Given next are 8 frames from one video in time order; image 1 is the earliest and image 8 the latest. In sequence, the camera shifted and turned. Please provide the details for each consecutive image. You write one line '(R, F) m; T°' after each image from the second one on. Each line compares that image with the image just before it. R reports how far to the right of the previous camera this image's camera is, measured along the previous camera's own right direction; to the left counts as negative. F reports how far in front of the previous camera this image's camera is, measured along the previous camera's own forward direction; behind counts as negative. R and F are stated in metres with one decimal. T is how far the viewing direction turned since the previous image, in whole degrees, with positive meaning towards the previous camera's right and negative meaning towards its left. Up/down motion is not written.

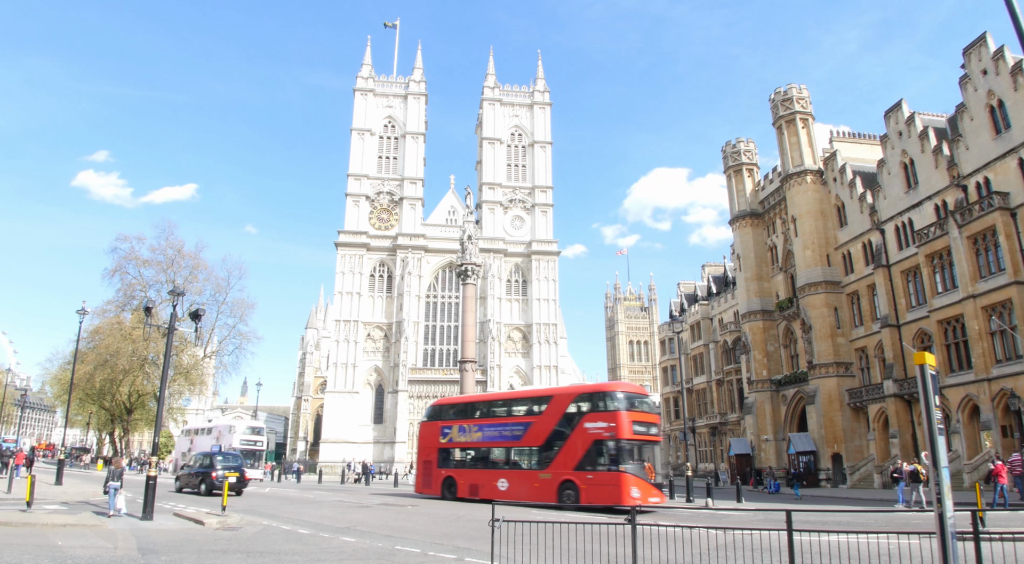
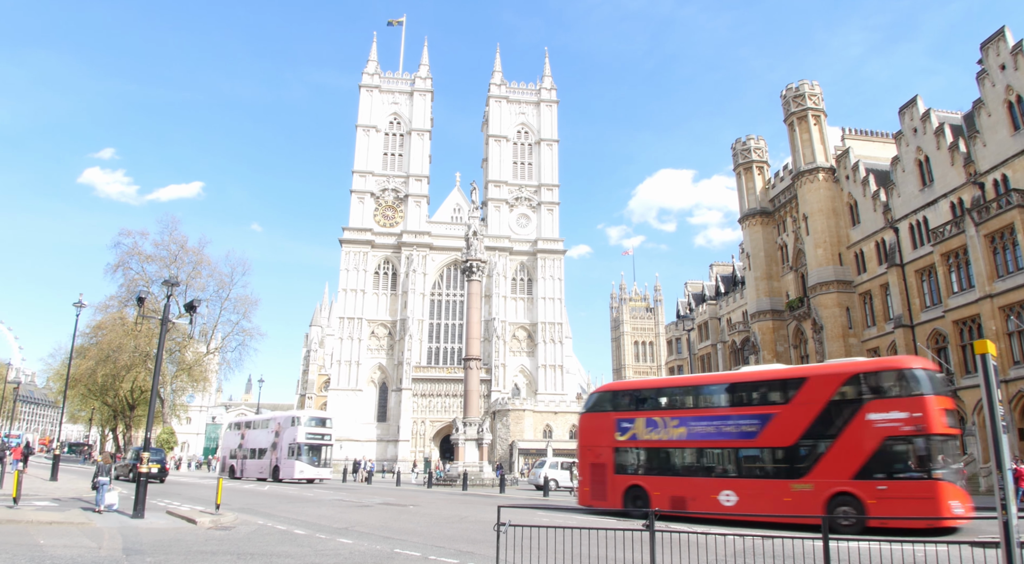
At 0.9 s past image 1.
(0.0, +0.6) m; 0°
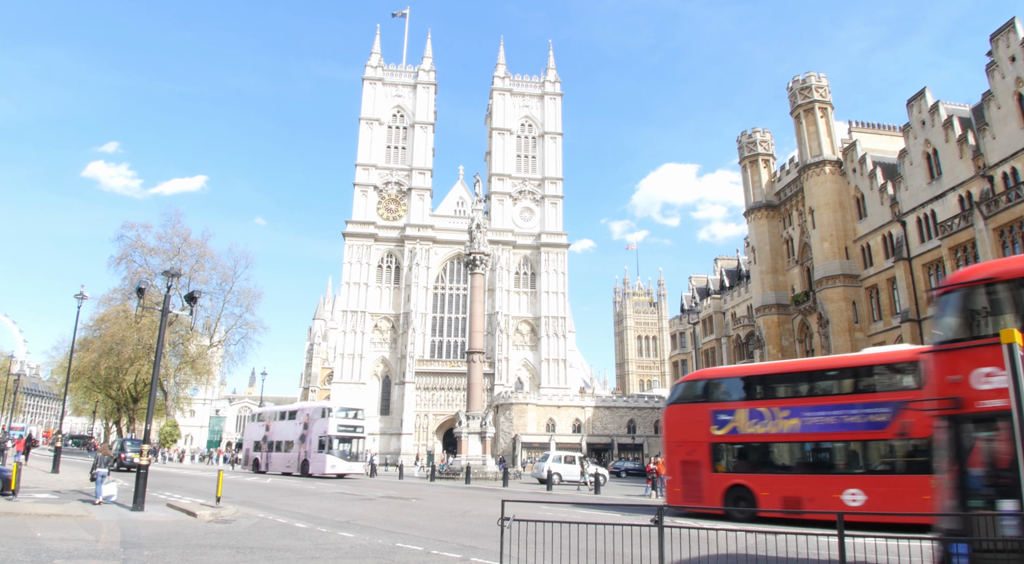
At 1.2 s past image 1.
(0.0, +0.2) m; 0°
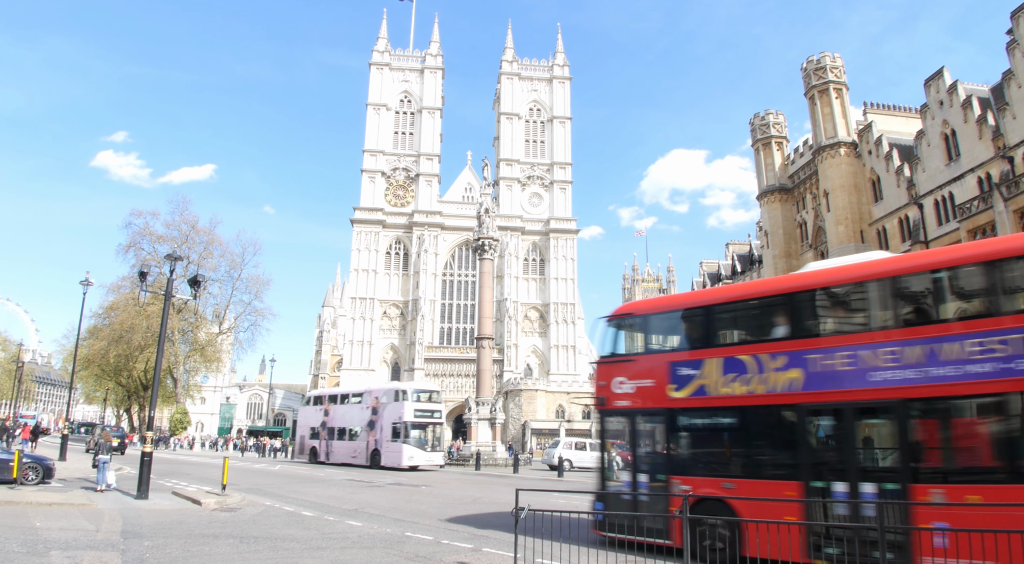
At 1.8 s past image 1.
(0.0, +0.4) m; -1°
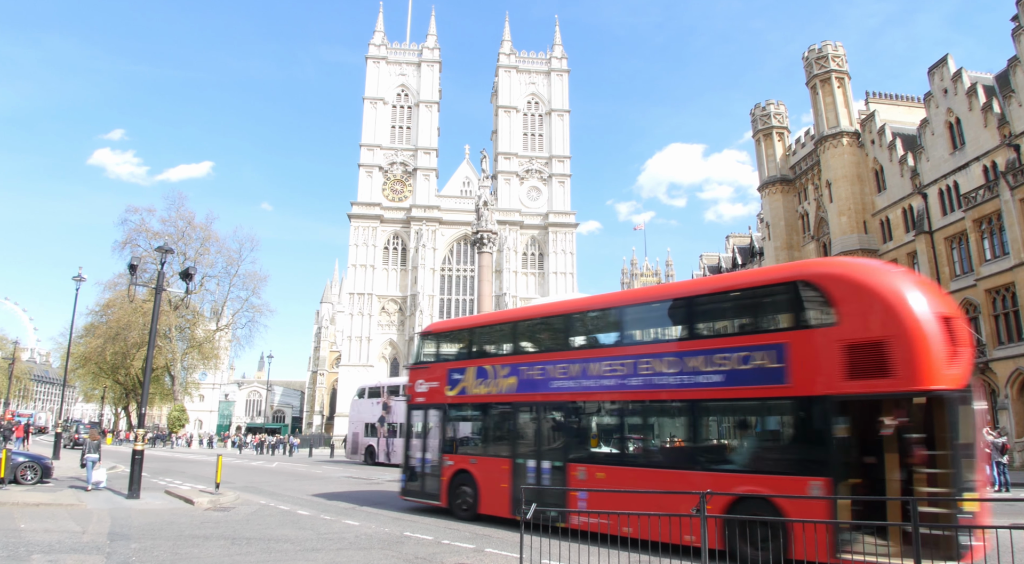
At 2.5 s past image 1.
(0.0, +0.4) m; 0°
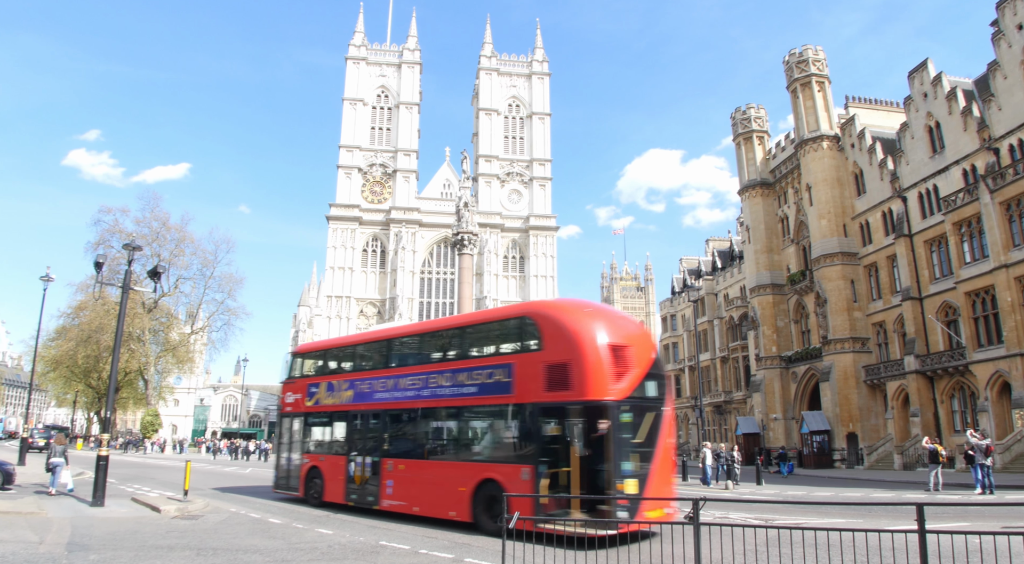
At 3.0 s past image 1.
(0.0, +0.4) m; +2°
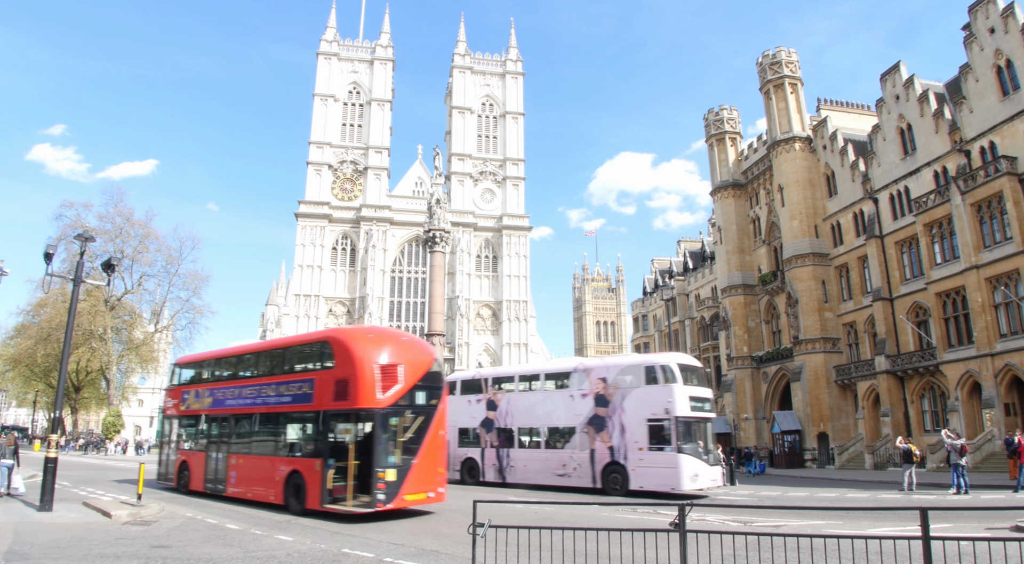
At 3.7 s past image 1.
(0.0, +0.4) m; +2°
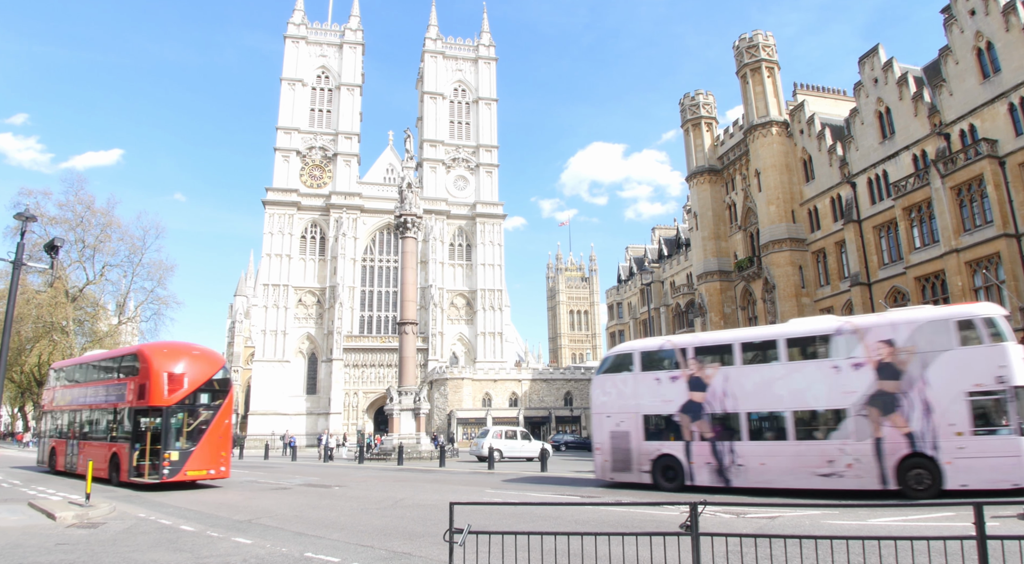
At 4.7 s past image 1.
(-0.1, +0.7) m; +2°
